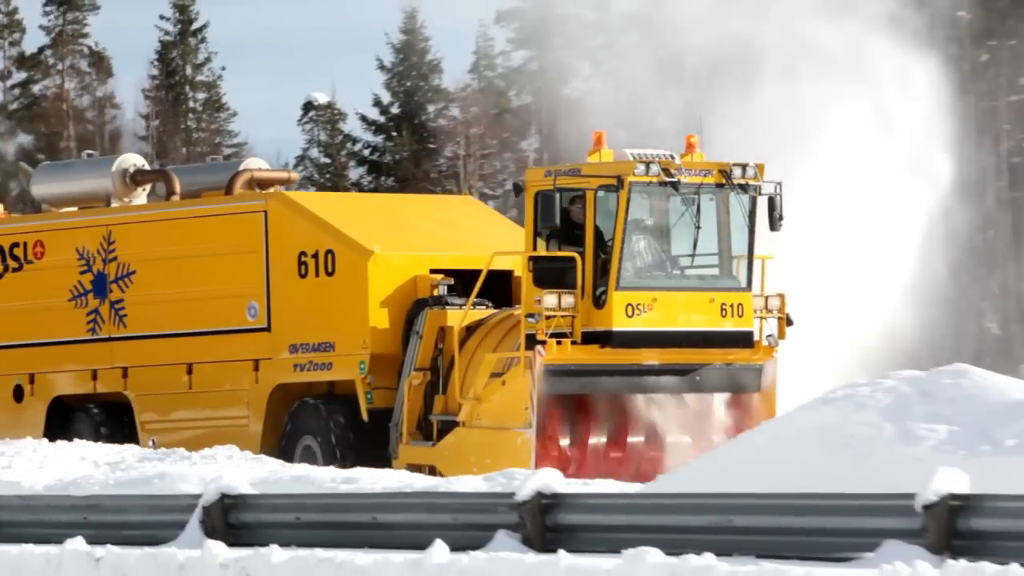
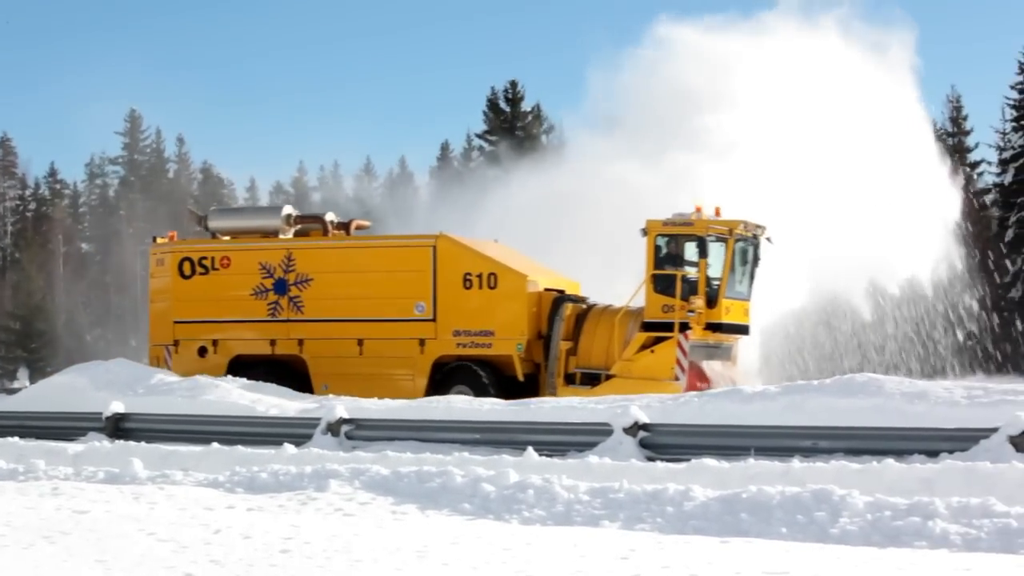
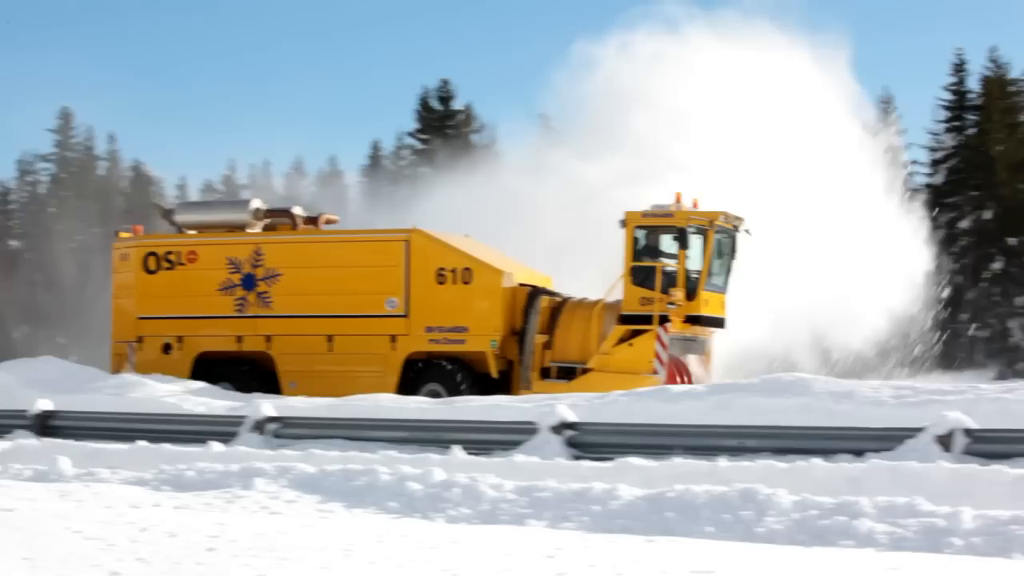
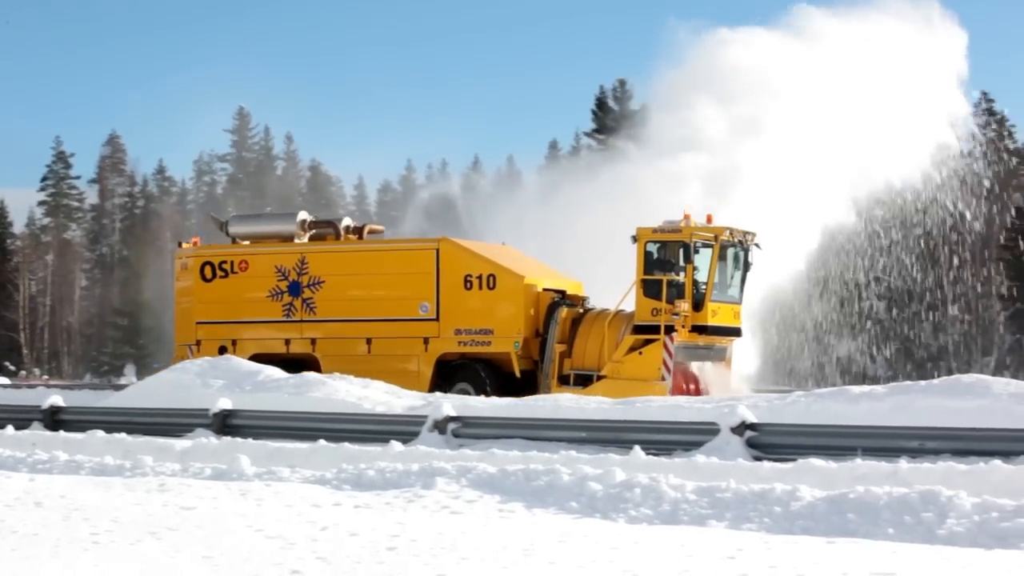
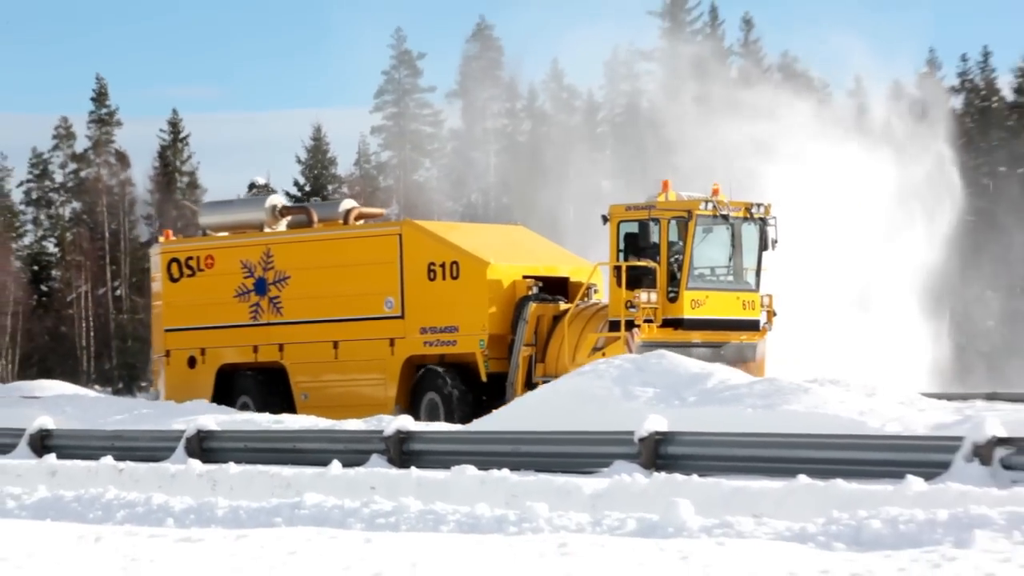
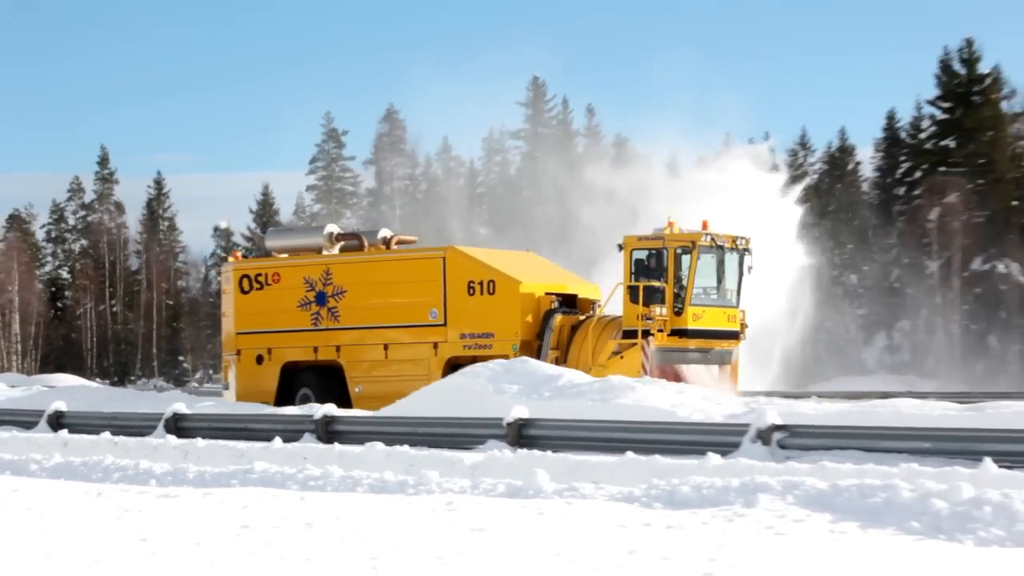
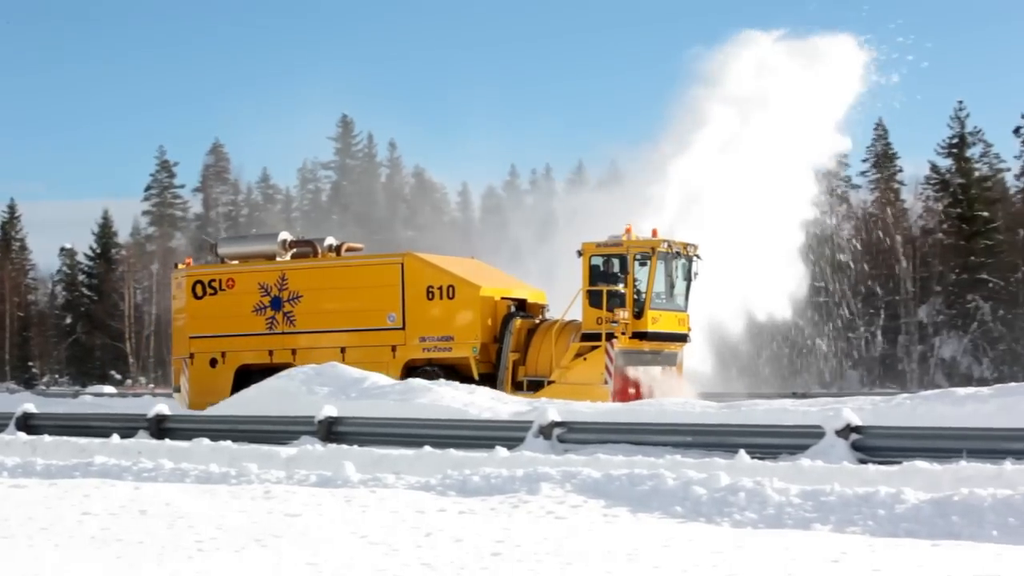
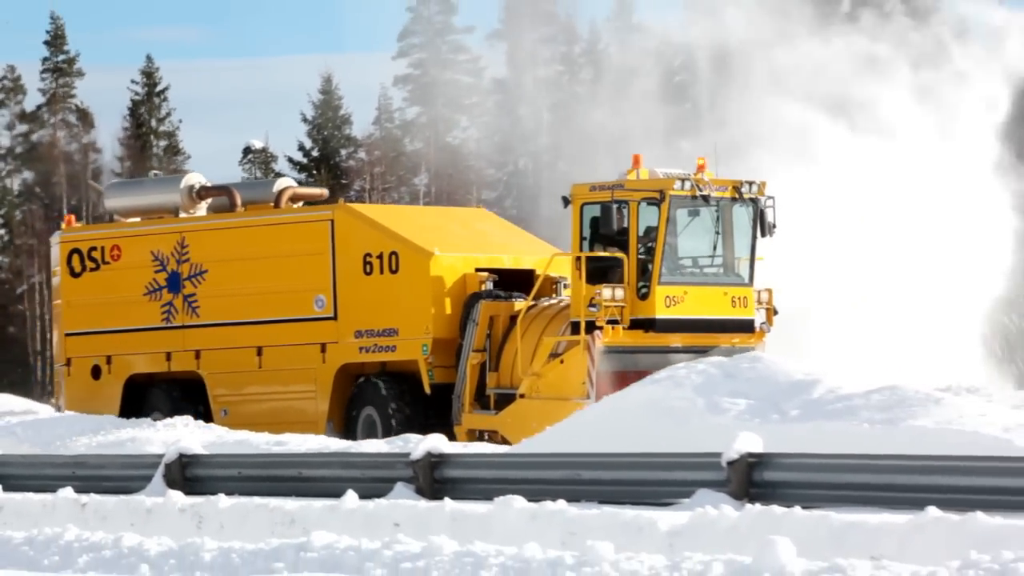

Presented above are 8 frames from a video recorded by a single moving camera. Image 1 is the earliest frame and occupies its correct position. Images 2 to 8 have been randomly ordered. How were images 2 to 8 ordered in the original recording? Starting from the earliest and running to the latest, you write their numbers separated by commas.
8, 5, 6, 7, 4, 2, 3
